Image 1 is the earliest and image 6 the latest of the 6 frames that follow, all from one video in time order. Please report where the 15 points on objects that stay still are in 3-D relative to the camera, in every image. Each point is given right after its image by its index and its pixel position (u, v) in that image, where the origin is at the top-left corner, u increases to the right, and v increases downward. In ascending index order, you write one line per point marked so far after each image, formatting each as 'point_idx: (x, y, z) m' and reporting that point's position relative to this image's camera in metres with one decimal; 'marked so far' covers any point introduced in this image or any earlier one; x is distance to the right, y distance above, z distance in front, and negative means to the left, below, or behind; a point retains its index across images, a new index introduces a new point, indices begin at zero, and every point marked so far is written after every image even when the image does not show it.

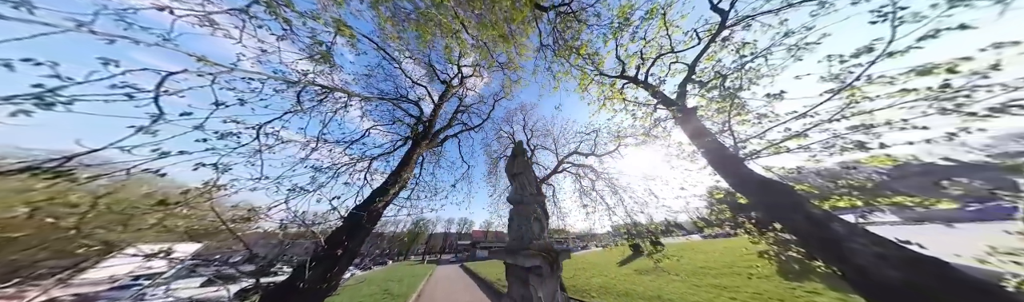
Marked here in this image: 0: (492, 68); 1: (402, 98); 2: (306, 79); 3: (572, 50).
0: (-1.0, +3.9, +5.6) m
1: (-4.9, +2.3, +5.3) m
2: (-4.6, +1.6, +2.6) m
3: (+2.0, +3.2, +3.7) m
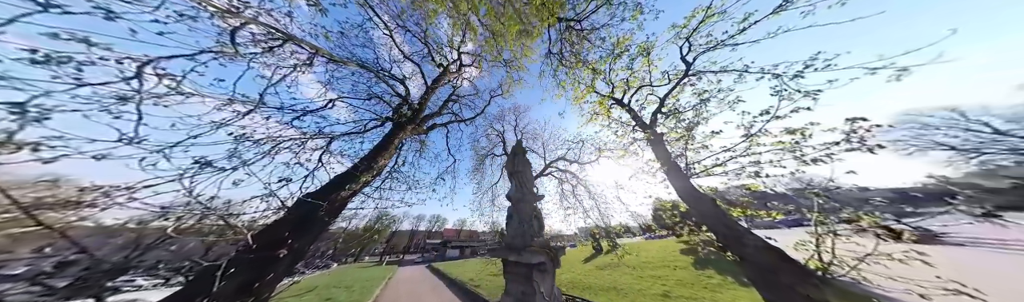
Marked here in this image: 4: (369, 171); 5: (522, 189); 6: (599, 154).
0: (-0.8, +4.1, +5.5) m
1: (-4.8, +3.0, +4.5) m
2: (-4.2, +2.2, +1.9) m
3: (+2.3, +3.0, +4.1) m
4: (-4.0, -0.5, +3.3) m
5: (+0.1, -0.8, +2.6) m
6: (+3.8, -0.1, +5.2) m
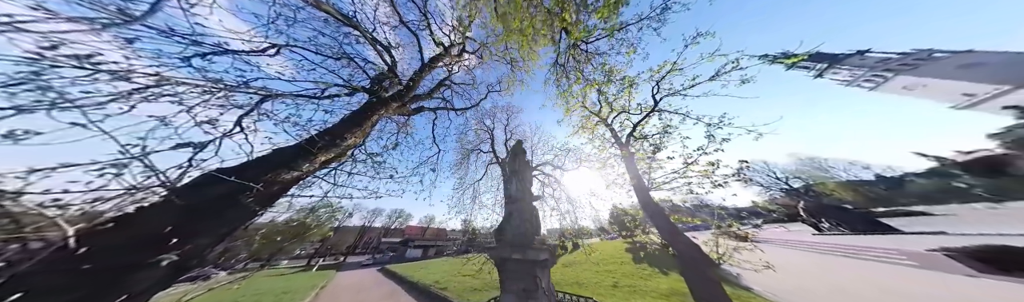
0: (-0.6, +4.2, +5.4) m
1: (-4.5, +3.7, +3.6) m
2: (-3.5, +2.7, +1.2) m
3: (+2.5, +2.7, +4.6) m
4: (-4.0, +0.1, +2.6) m
5: (+0.2, -0.8, +2.6) m
6: (+3.4, -0.6, +5.9) m
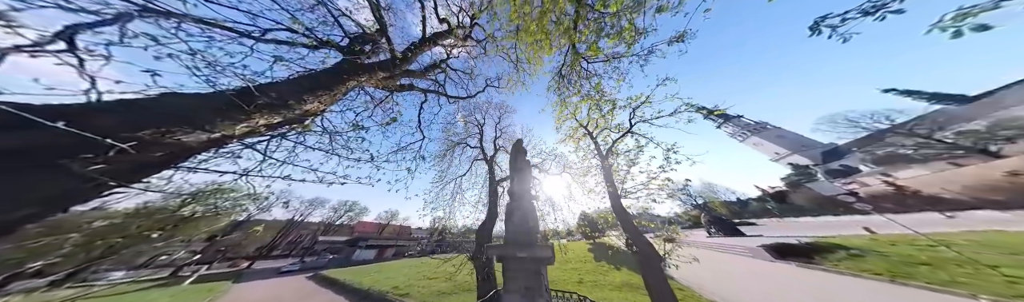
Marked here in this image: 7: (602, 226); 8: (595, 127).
0: (-0.4, +4.3, +5.2) m
1: (-3.9, +4.3, +2.8) m
2: (-2.7, +3.2, +0.6) m
3: (+2.6, +2.4, +5.0) m
4: (-3.7, +0.6, +1.9) m
5: (+0.2, -0.8, +2.6) m
6: (+2.8, -1.0, +6.4) m
7: (+4.5, -3.5, +5.7) m
8: (+3.8, +1.1, +5.5) m
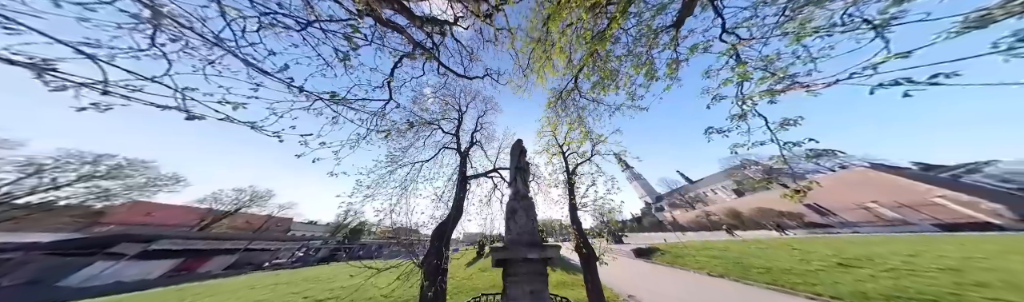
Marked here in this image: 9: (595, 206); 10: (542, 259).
0: (+0.1, +4.4, +5.2) m
1: (-2.2, +5.2, +1.8) m
2: (-0.6, +3.8, +0.1) m
3: (+2.4, +1.7, +5.9) m
4: (-2.7, +1.6, +0.7) m
5: (+0.2, -0.8, +2.6) m
6: (+1.2, -1.6, +7.0) m
7: (+2.3, -4.5, +6.7) m
8: (+3.0, +0.1, +6.7) m
9: (+4.7, -3.0, +6.7) m
10: (+0.4, -1.6, +1.8) m
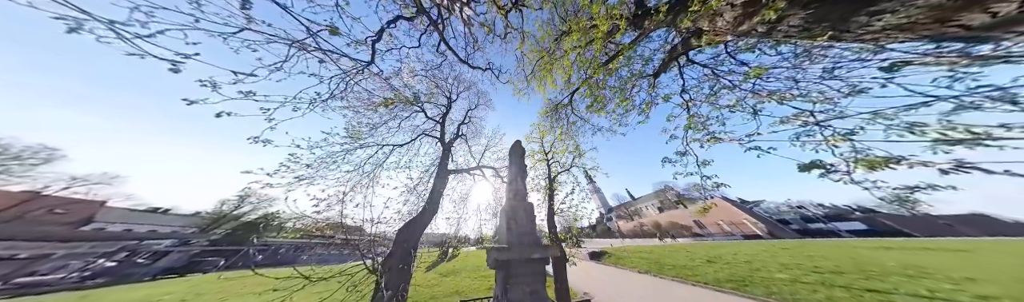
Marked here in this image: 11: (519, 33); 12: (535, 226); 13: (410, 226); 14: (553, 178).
0: (+0.4, +4.3, +5.3) m
1: (-1.0, +5.5, +1.5) m
2: (+0.7, +3.9, +0.1) m
3: (+2.1, +1.3, +6.3) m
4: (-1.8, +2.1, +0.2) m
5: (+0.2, -0.8, +2.6) m
6: (+0.2, -1.8, +7.0) m
7: (+0.8, -4.9, +6.9) m
8: (+2.2, -0.4, +7.2) m
9: (+3.3, -3.7, +7.4) m
10: (+0.5, -1.7, +1.8) m
11: (+0.2, +4.7, +4.8) m
12: (+0.4, -1.4, +2.2) m
13: (-3.0, -2.2, +3.5) m
14: (+2.0, -1.6, +6.3) m
